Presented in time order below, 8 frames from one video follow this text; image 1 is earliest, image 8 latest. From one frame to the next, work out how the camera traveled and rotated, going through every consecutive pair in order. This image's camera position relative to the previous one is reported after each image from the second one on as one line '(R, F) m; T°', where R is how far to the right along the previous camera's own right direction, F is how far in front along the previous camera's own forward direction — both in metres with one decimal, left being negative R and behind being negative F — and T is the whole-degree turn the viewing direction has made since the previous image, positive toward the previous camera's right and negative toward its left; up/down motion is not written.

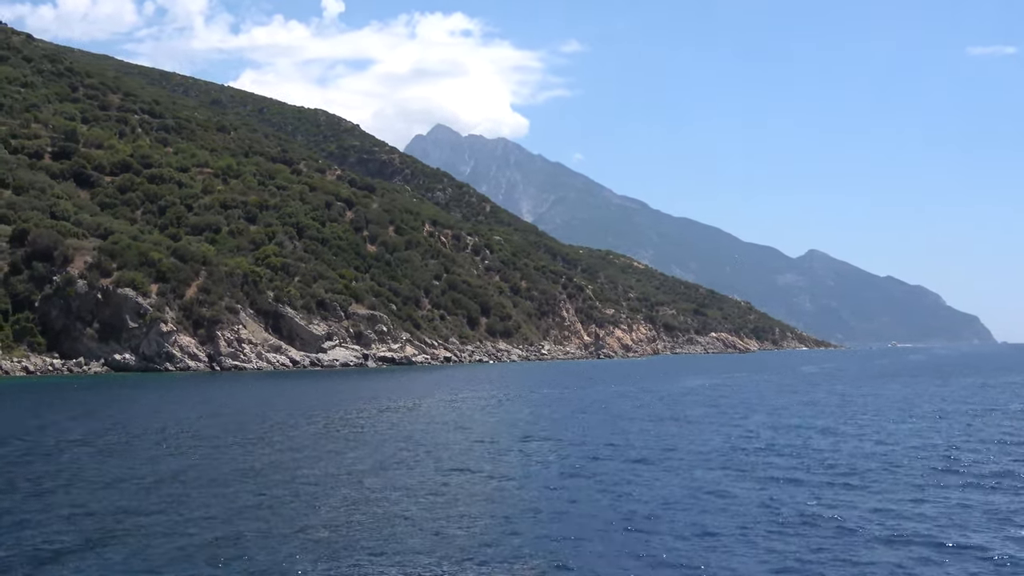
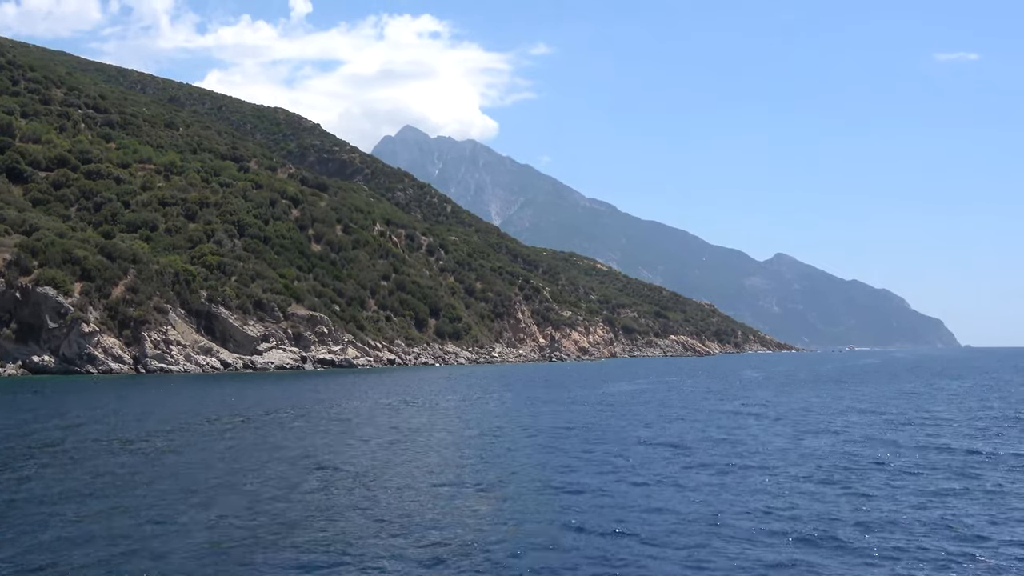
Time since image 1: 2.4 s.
(+5.2, +3.8) m; -1°
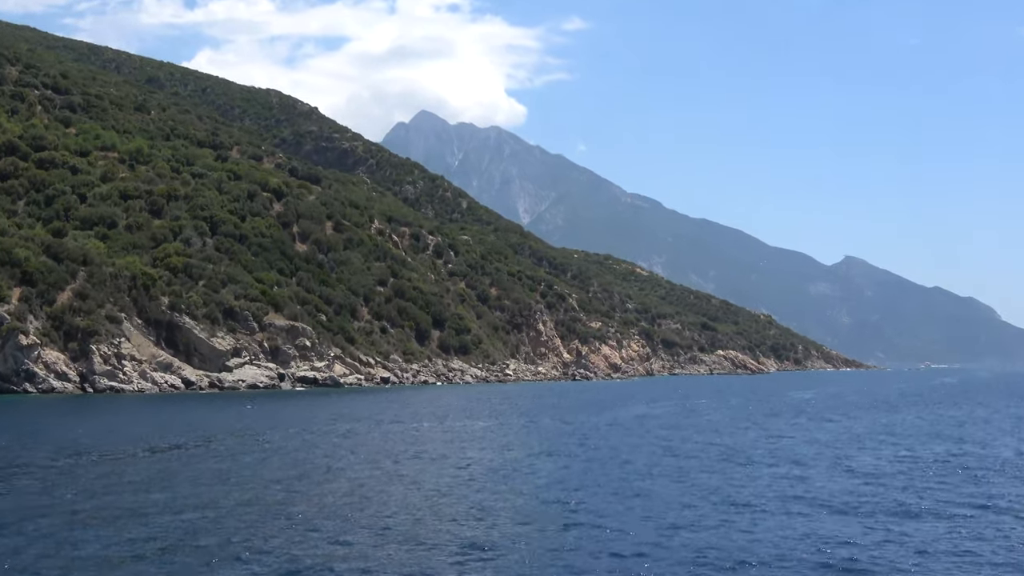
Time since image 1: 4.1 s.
(+4.3, +13.6) m; -4°
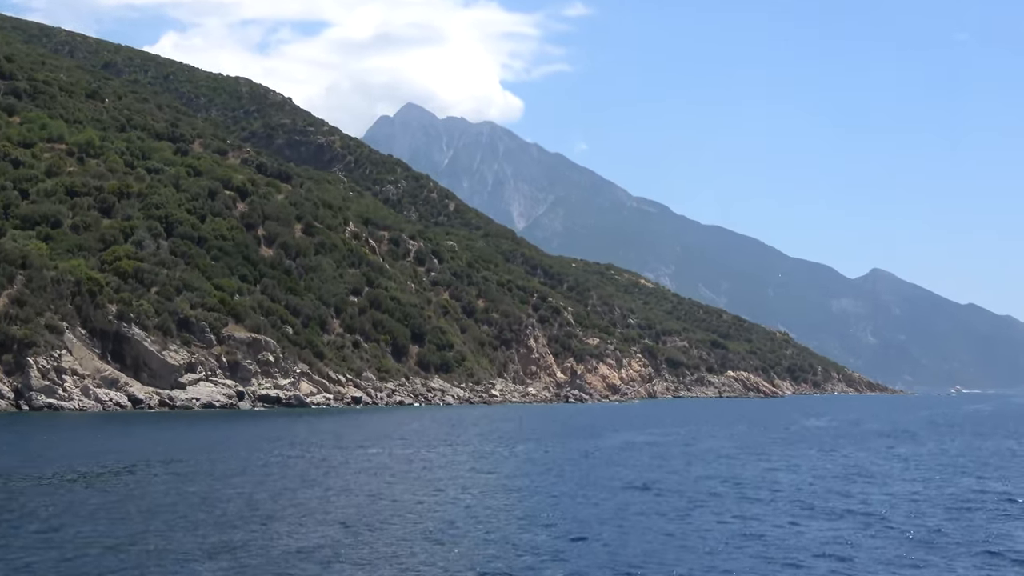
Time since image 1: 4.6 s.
(+1.8, +7.8) m; -1°
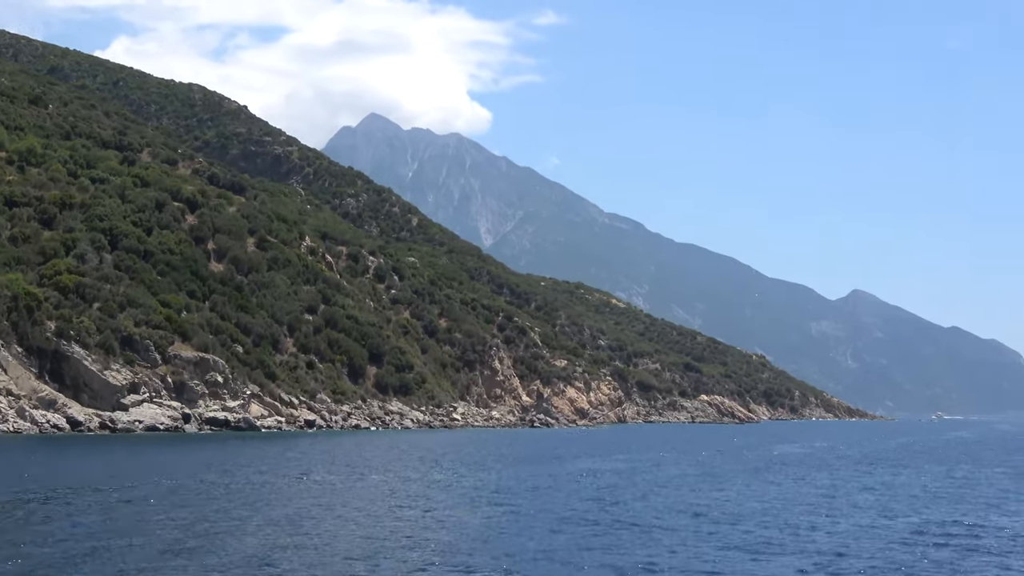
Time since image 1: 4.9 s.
(+1.0, +3.4) m; +1°
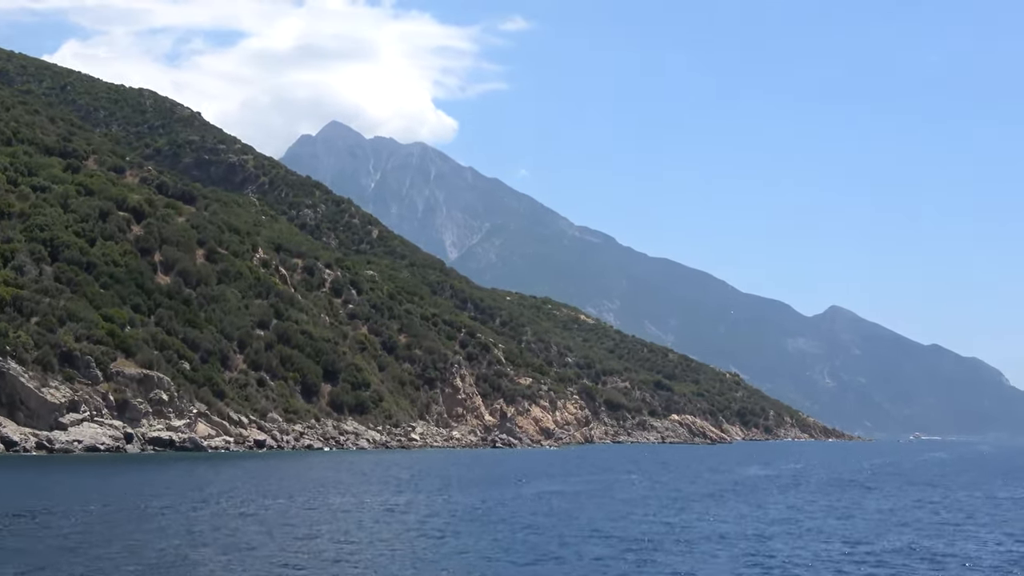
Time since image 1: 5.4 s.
(+1.4, +2.9) m; 0°
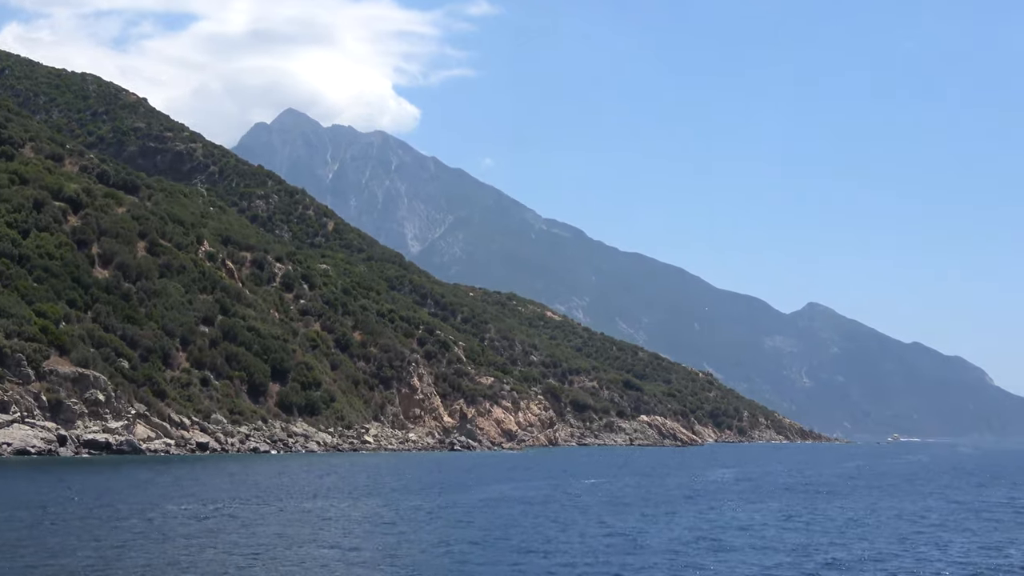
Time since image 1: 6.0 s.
(+1.6, +3.3) m; 0°
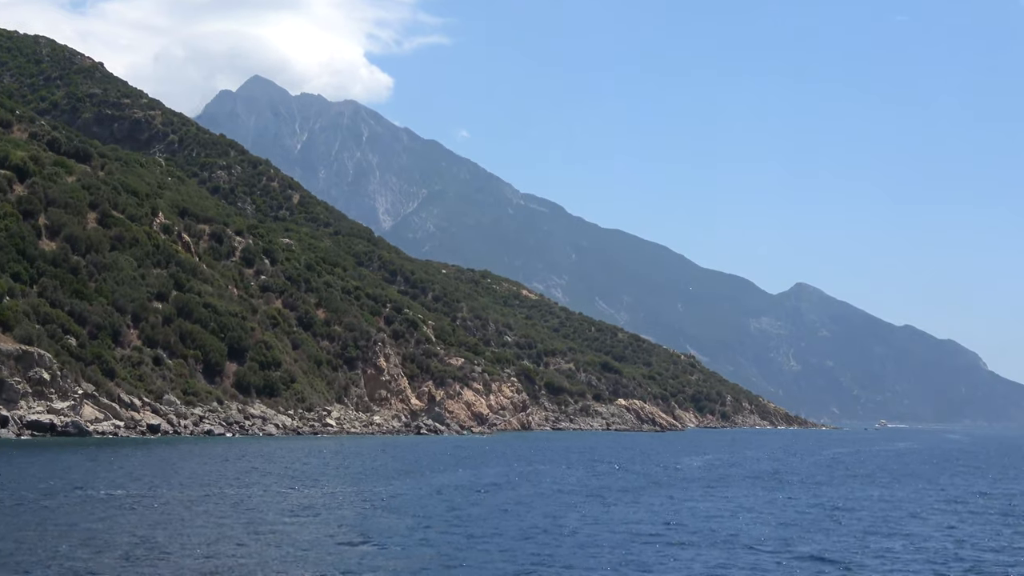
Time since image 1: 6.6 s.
(+1.4, +3.1) m; 0°
